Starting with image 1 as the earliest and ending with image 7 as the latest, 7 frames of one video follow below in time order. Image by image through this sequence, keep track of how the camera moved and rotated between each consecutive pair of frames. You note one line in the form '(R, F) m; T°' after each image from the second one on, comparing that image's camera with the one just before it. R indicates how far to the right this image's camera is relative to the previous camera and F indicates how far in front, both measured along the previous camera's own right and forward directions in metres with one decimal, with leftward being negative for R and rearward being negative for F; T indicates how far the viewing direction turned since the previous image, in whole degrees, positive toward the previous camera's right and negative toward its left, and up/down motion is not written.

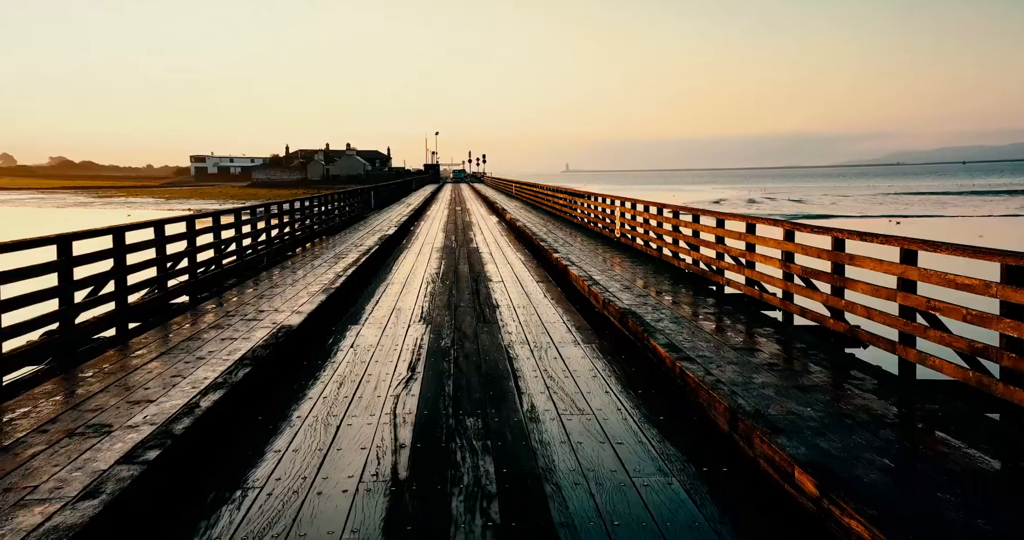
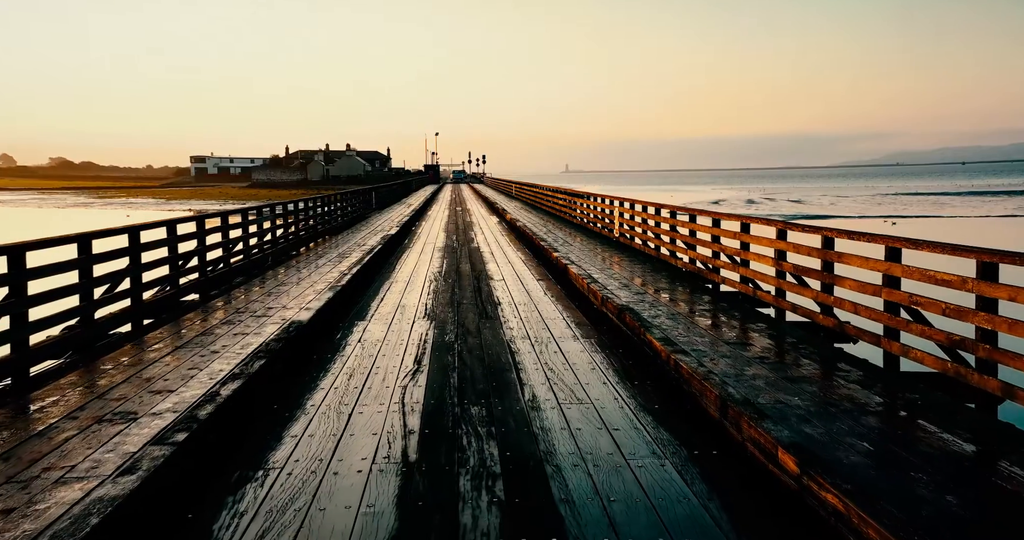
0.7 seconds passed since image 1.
(0.0, -0.2) m; 0°
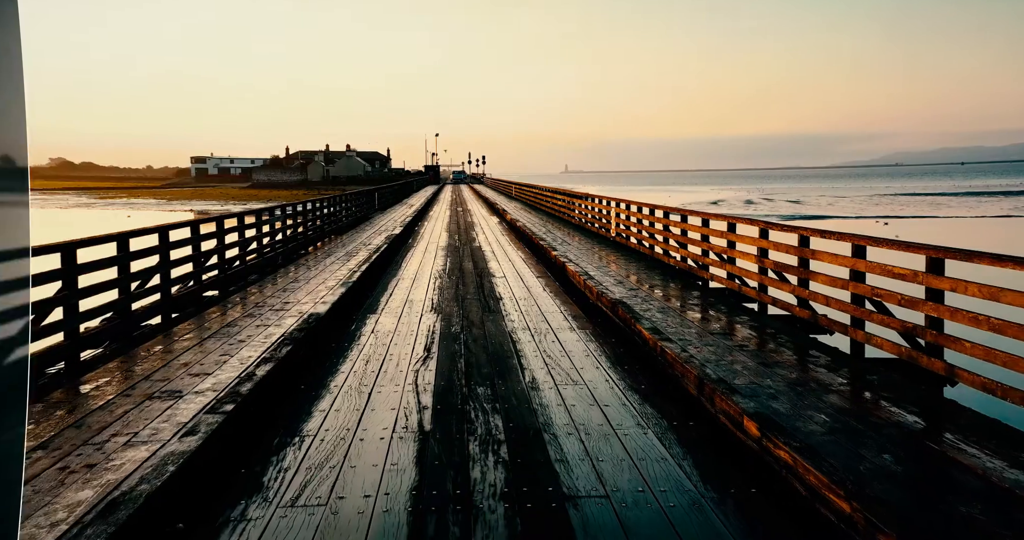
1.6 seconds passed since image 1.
(0.0, -0.5) m; 0°
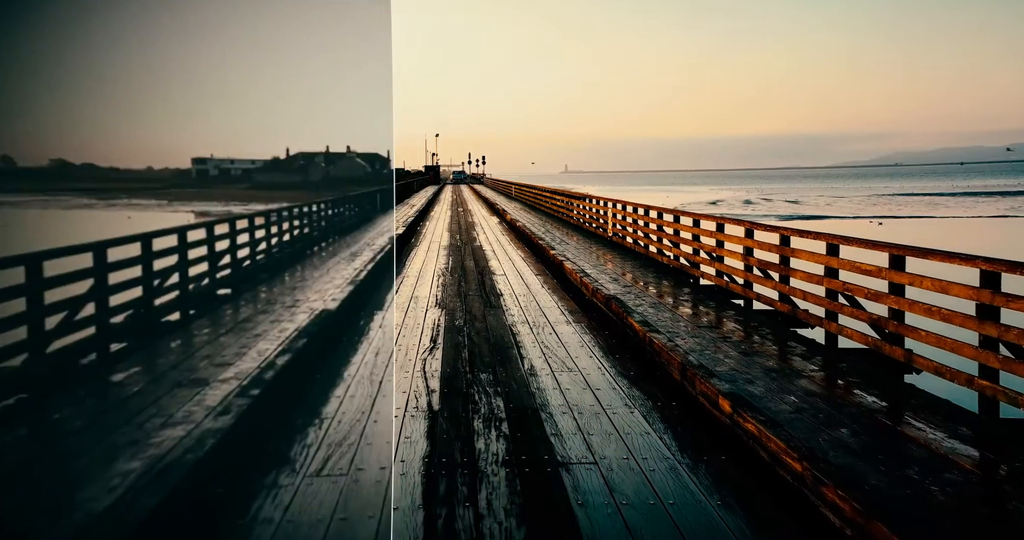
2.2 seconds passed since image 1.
(0.0, -0.4) m; 0°
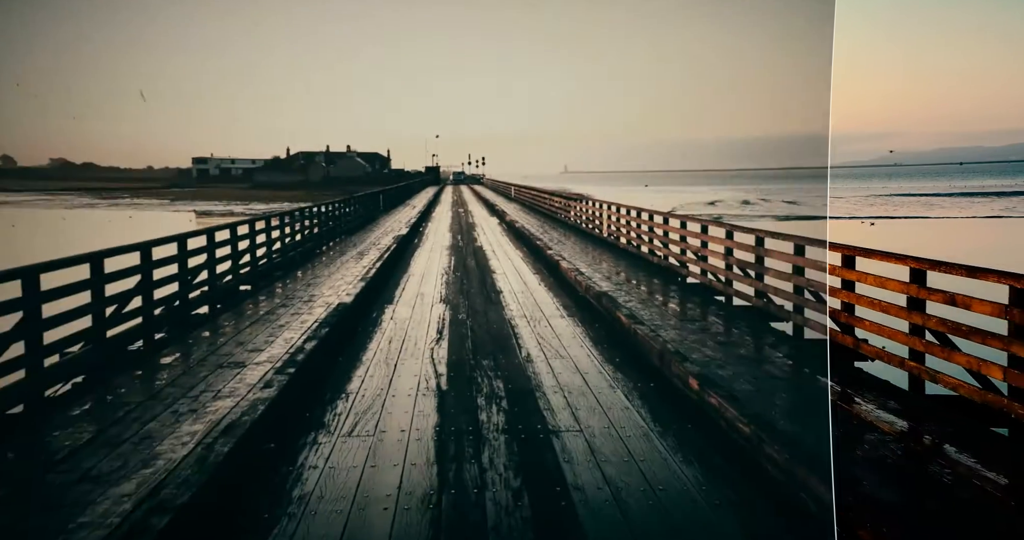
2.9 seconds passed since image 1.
(0.0, -0.7) m; 0°
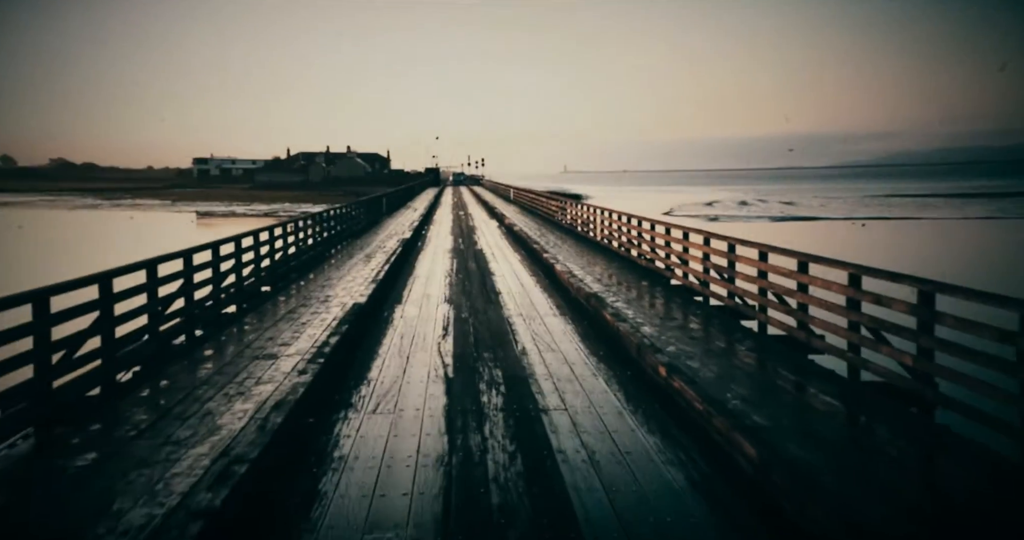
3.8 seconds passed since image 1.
(0.0, -0.9) m; 0°
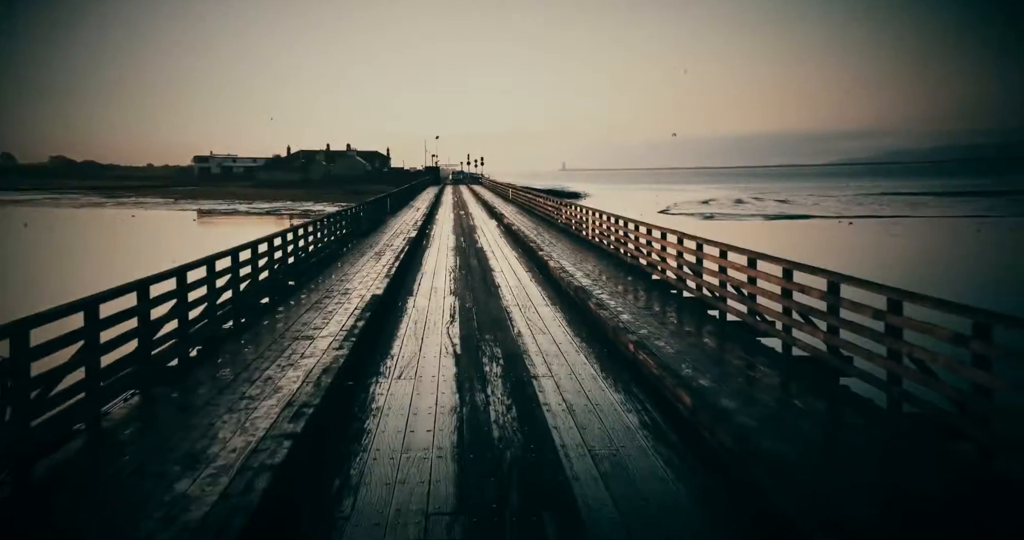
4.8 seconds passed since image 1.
(0.0, -1.3) m; 0°
